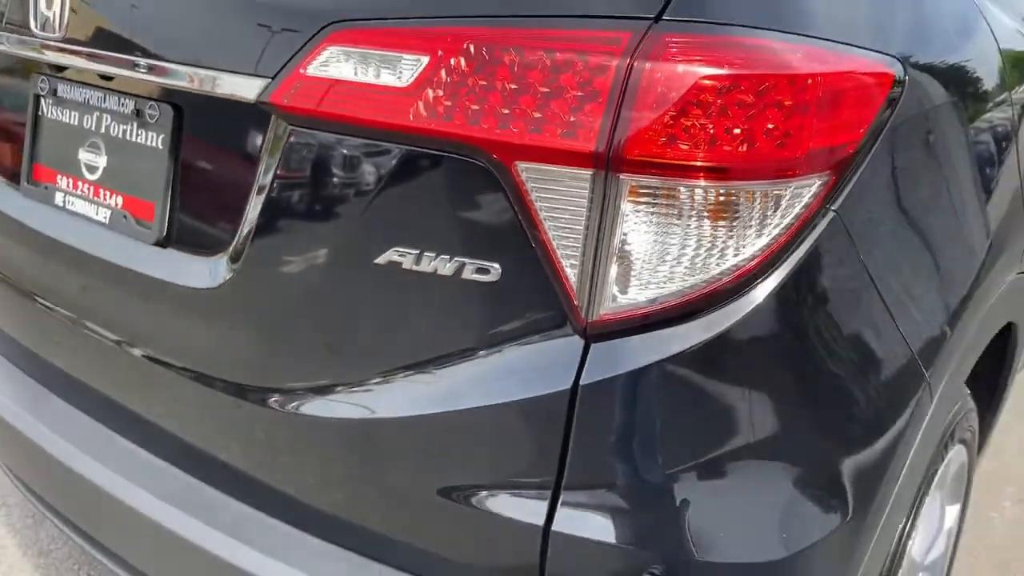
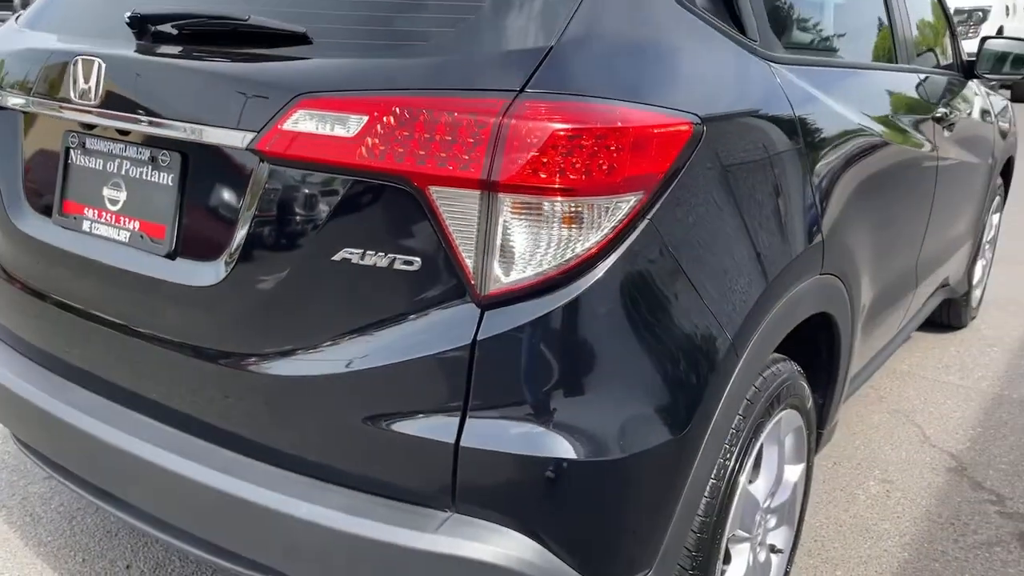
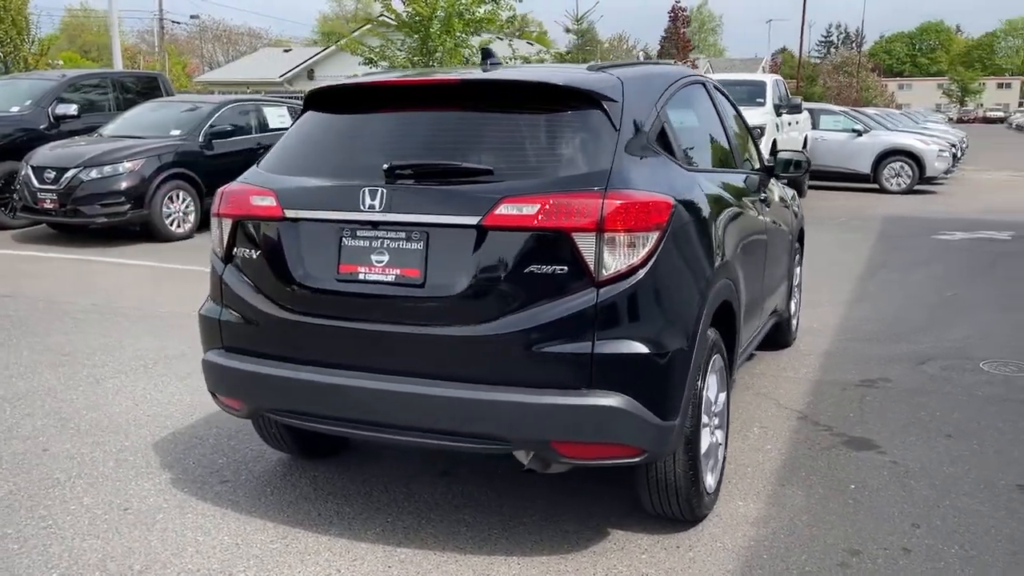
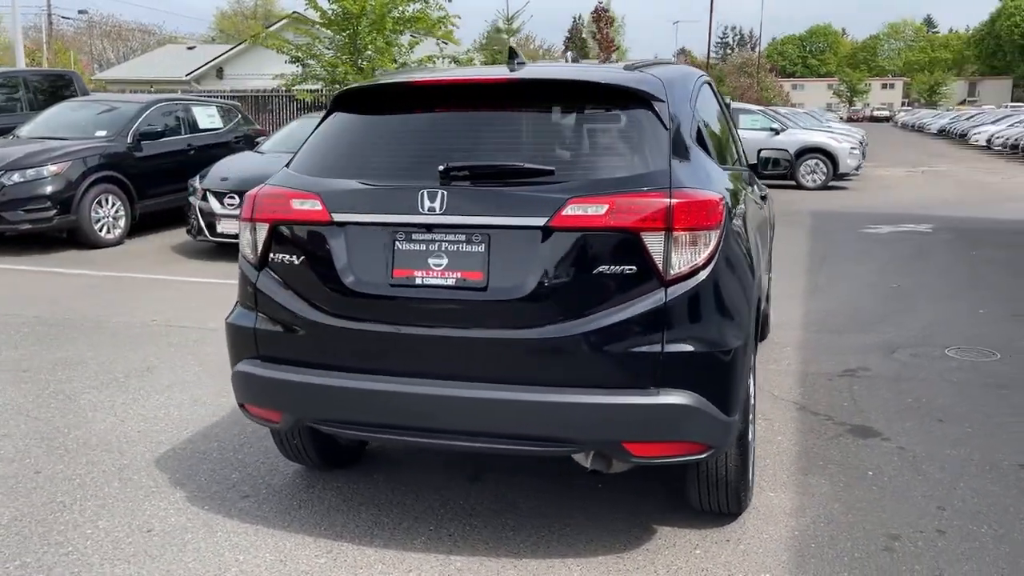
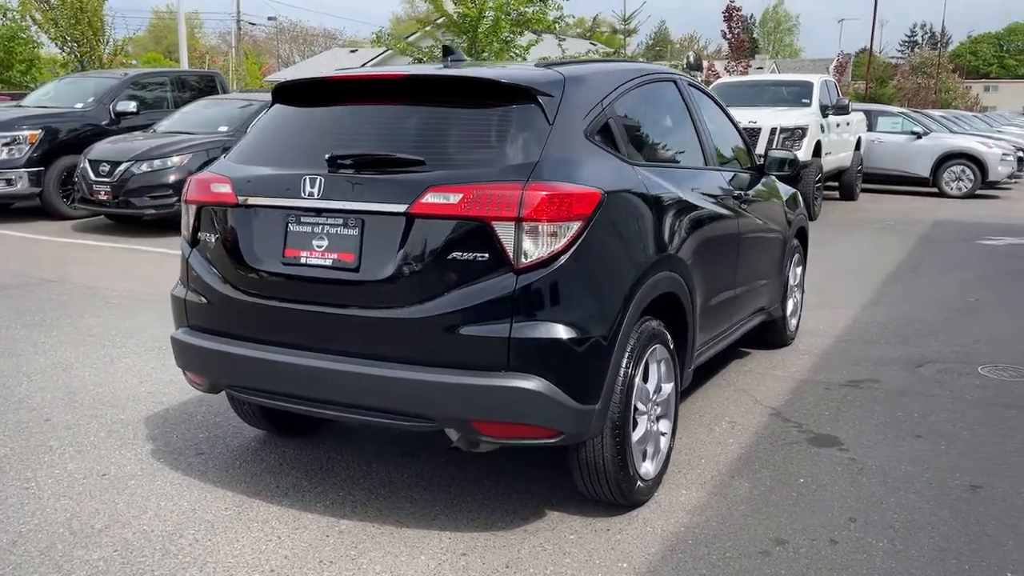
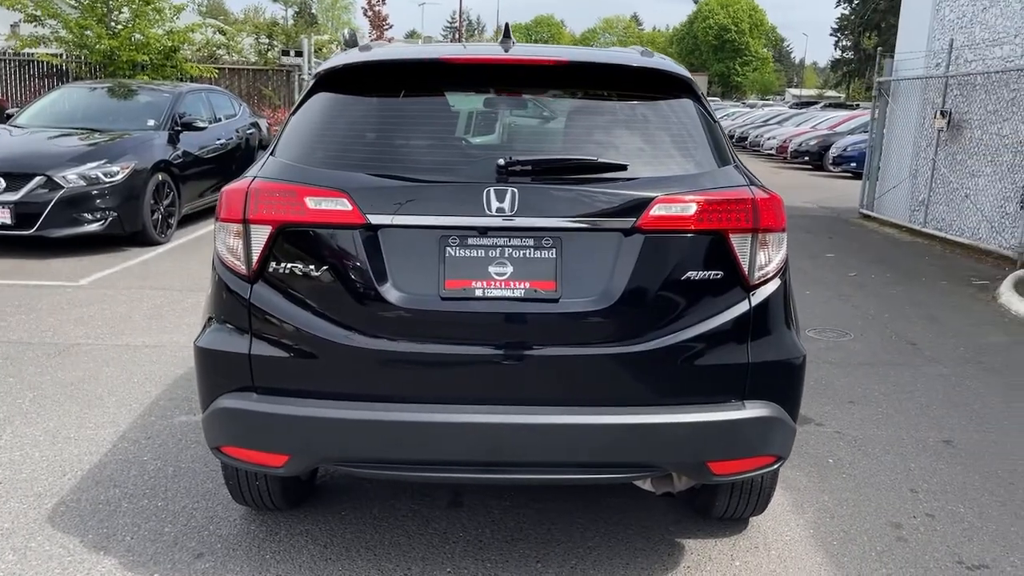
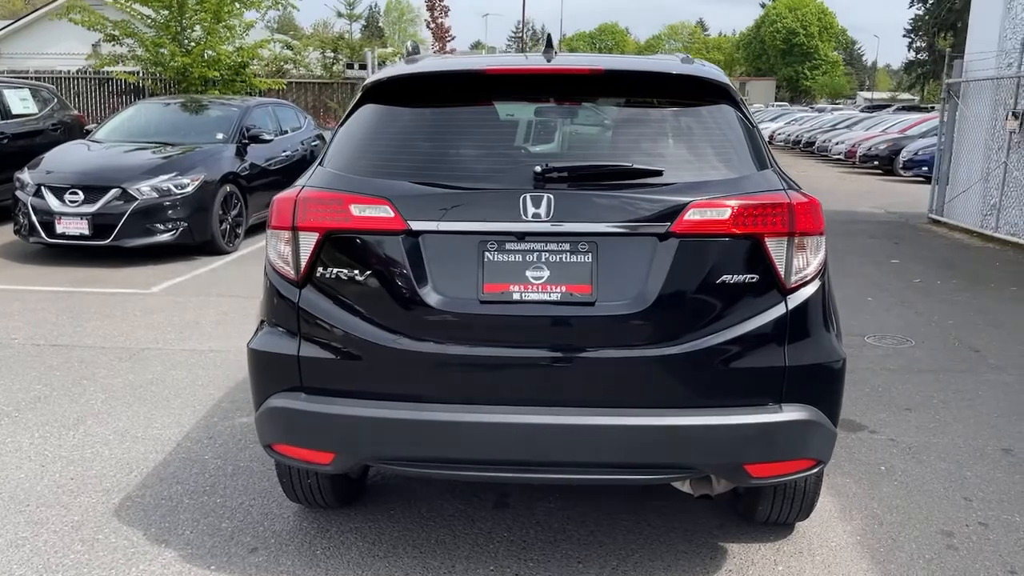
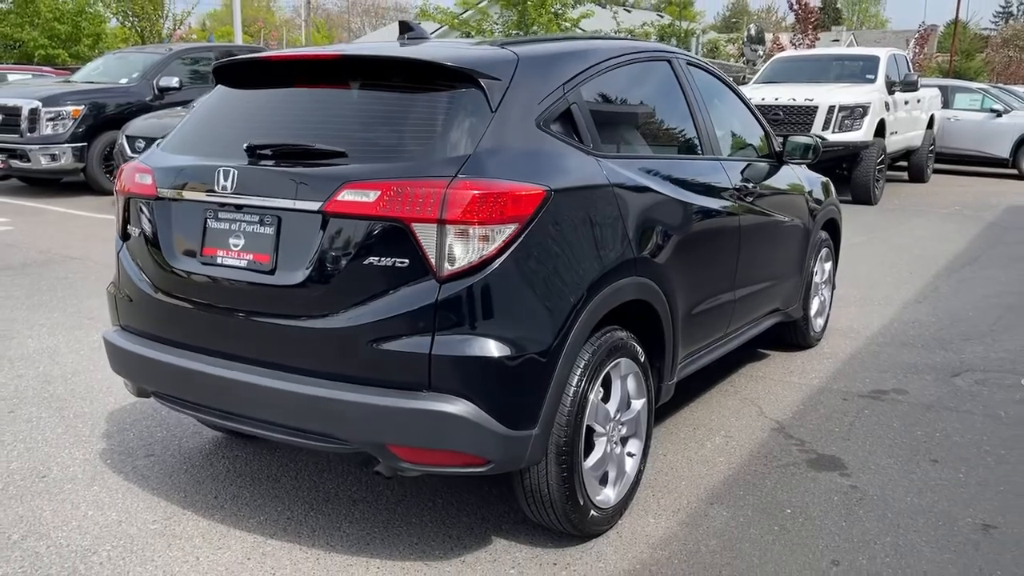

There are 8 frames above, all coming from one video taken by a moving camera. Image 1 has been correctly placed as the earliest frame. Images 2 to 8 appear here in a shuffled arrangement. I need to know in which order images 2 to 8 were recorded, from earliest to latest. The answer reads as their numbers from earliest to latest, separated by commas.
2, 8, 5, 3, 4, 7, 6
